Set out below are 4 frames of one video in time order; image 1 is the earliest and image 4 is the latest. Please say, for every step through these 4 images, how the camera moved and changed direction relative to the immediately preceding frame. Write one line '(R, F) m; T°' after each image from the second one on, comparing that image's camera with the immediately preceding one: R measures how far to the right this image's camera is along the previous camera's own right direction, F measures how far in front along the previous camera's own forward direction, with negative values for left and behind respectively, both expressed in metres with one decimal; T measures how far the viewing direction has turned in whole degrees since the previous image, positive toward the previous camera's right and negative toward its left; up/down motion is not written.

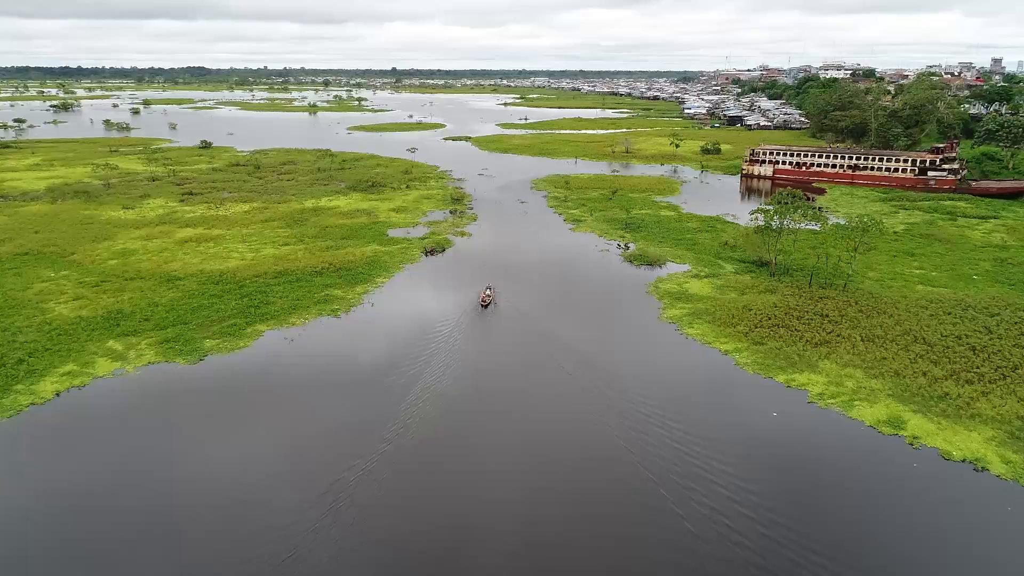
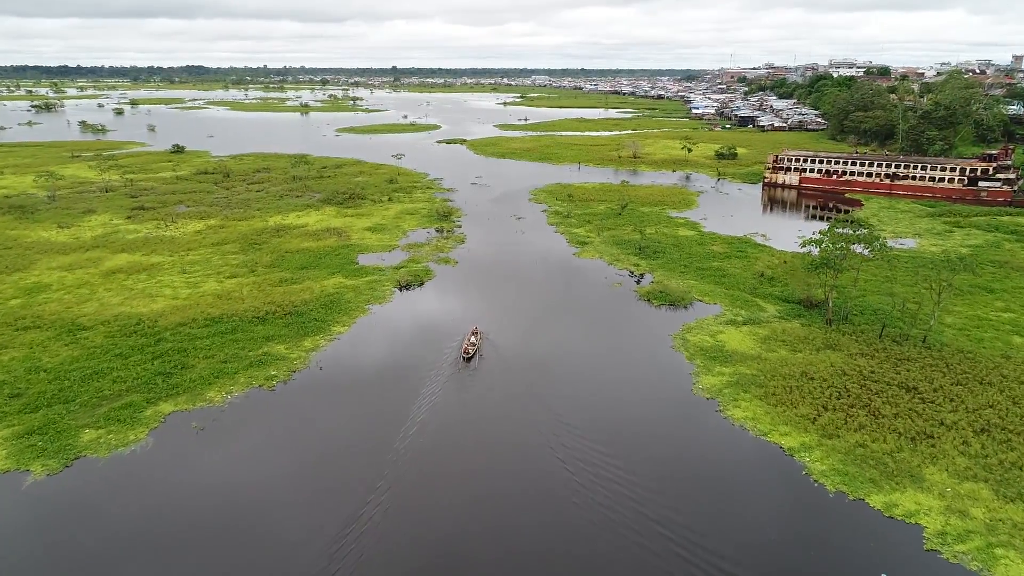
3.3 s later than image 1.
(+0.5, +7.5) m; 0°
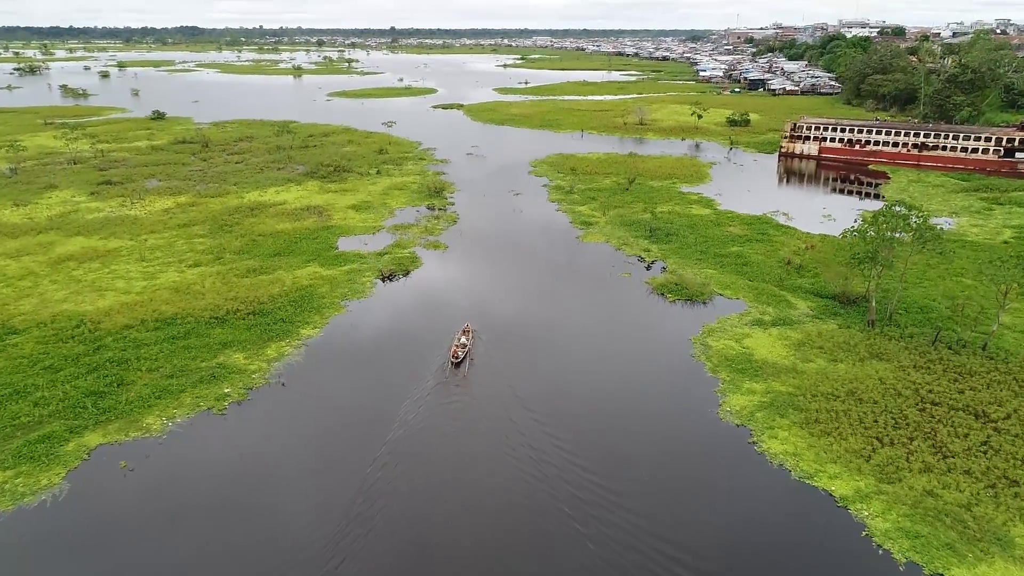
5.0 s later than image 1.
(+0.3, +4.0) m; 0°
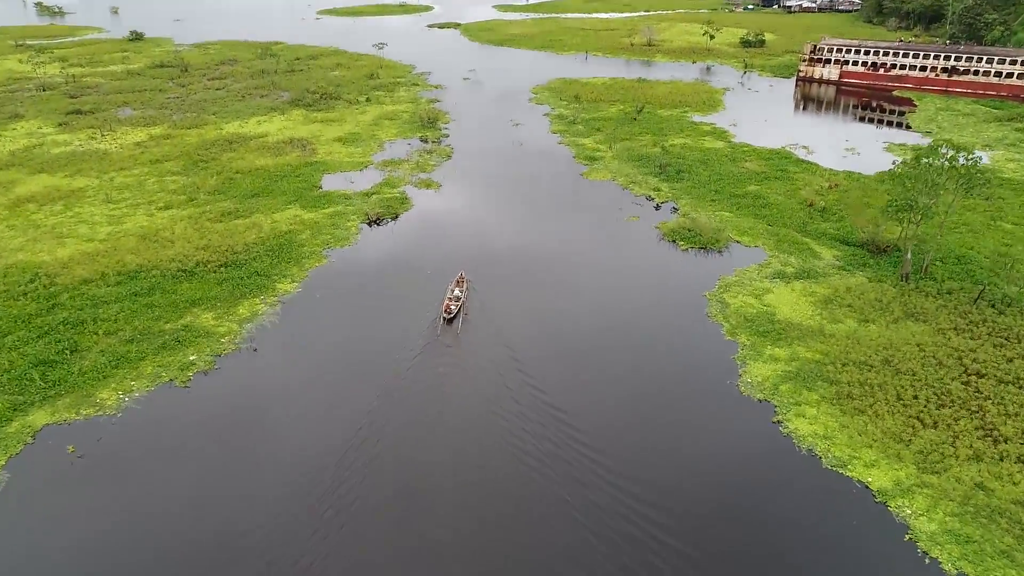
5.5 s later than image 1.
(+0.3, +2.7) m; -1°
